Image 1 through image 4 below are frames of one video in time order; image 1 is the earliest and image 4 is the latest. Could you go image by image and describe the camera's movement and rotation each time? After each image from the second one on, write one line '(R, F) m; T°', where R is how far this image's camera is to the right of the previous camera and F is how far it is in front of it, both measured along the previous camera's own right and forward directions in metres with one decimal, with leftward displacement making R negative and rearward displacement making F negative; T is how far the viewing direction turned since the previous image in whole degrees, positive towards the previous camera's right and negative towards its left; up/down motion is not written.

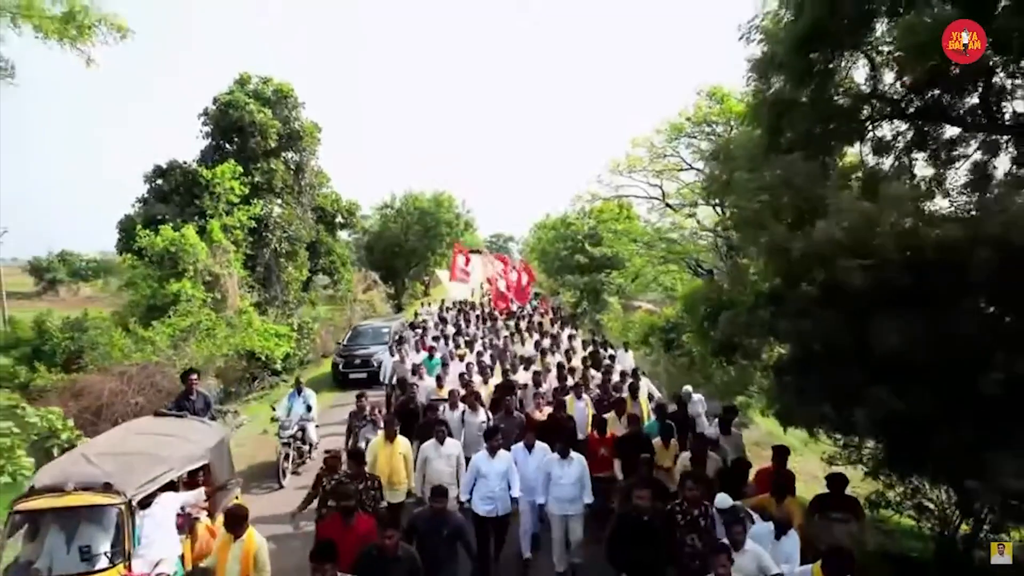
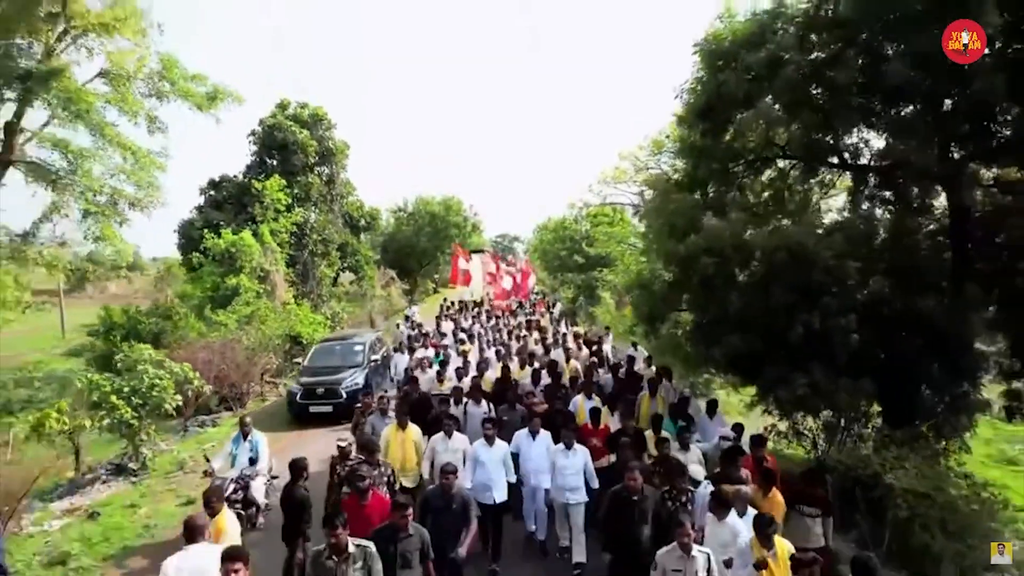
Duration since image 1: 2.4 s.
(+0.1, -3.7) m; 0°
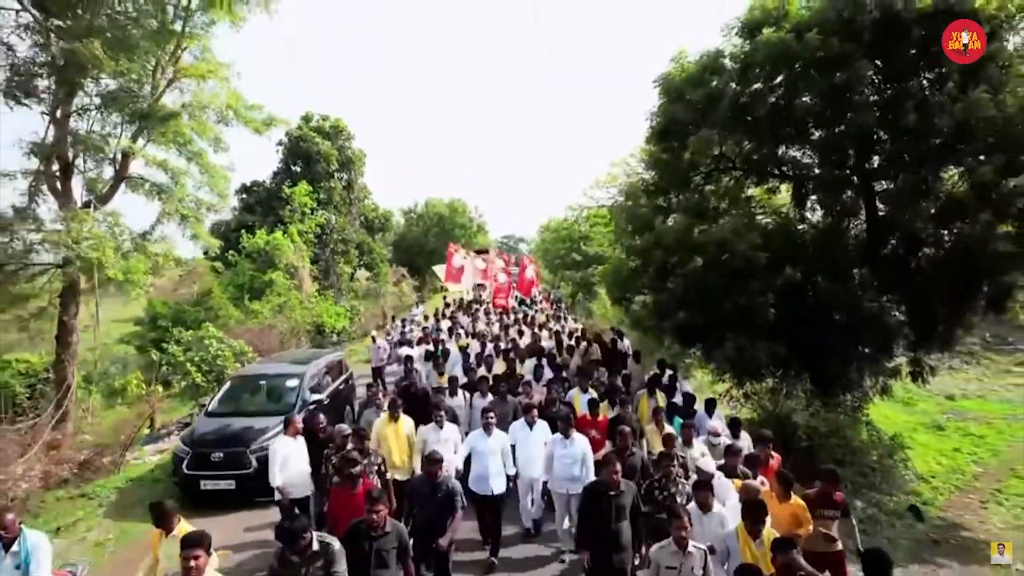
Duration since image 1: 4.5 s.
(+0.1, -2.7) m; 0°
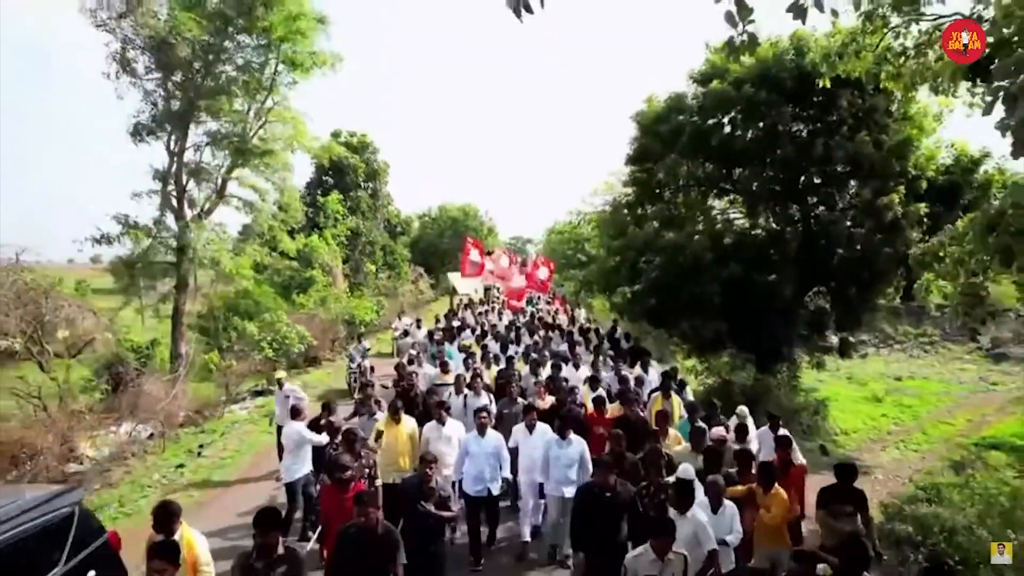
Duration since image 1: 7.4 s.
(+0.1, -3.6) m; -1°
